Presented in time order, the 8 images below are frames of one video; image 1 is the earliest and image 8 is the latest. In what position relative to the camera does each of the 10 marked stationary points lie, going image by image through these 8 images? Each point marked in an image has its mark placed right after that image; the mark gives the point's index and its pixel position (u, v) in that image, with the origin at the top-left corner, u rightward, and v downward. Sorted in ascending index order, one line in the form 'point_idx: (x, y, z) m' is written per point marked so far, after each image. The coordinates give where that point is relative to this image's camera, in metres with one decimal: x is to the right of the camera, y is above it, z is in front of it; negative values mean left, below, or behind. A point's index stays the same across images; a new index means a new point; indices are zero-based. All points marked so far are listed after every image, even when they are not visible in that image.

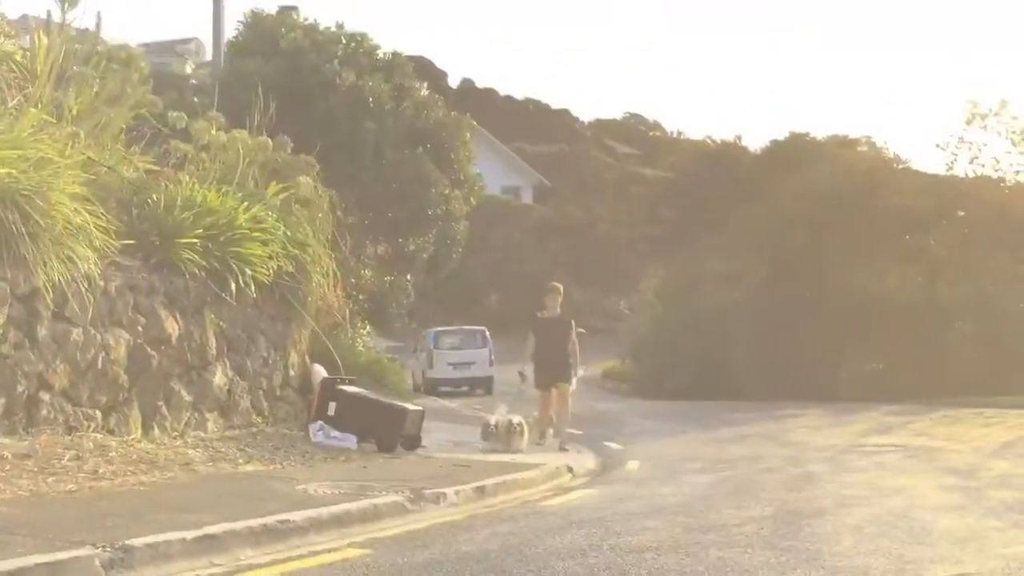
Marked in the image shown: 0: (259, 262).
0: (-2.6, +0.3, +11.1) m
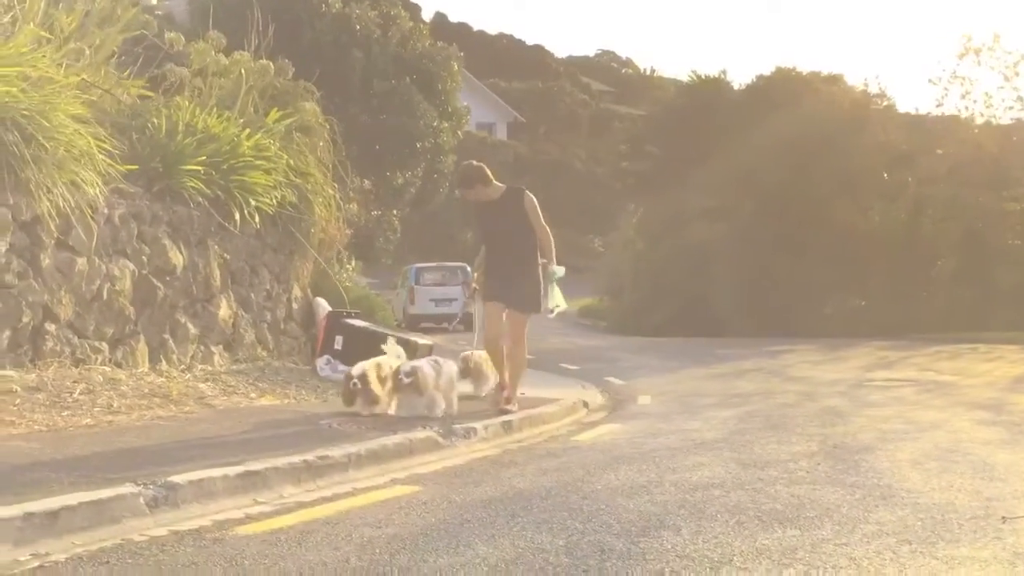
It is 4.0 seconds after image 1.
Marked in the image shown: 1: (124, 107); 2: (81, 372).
0: (-2.5, +1.0, +10.7) m
1: (-3.7, +1.7, +10.2) m
2: (-3.3, -0.6, +8.2) m
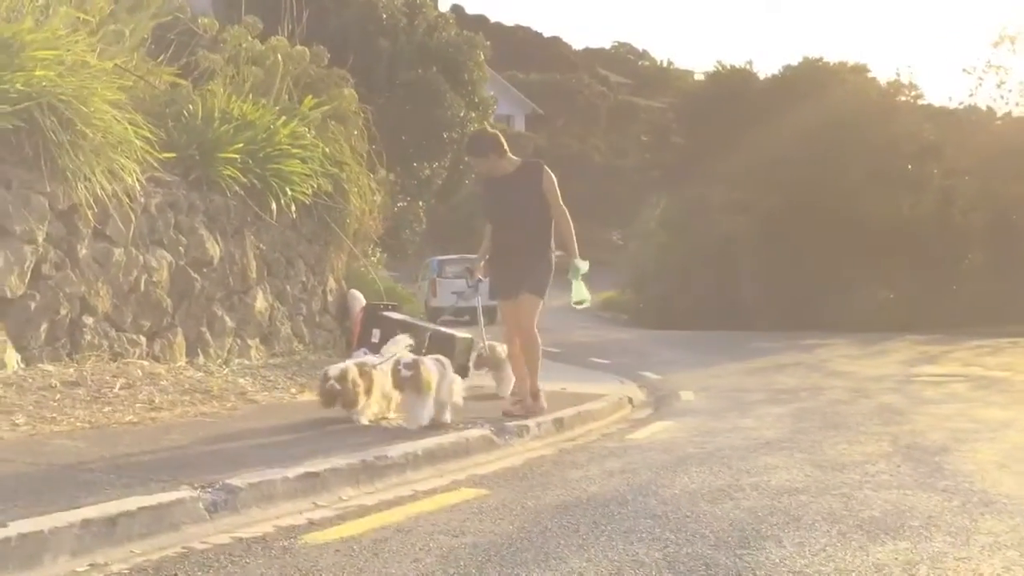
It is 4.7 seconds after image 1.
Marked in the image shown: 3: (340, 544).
0: (-2.1, +1.0, +10.4) m
1: (-3.3, +1.8, +9.9) m
2: (-2.9, -0.6, +8.0) m
3: (-0.6, -0.9, +4.0) m
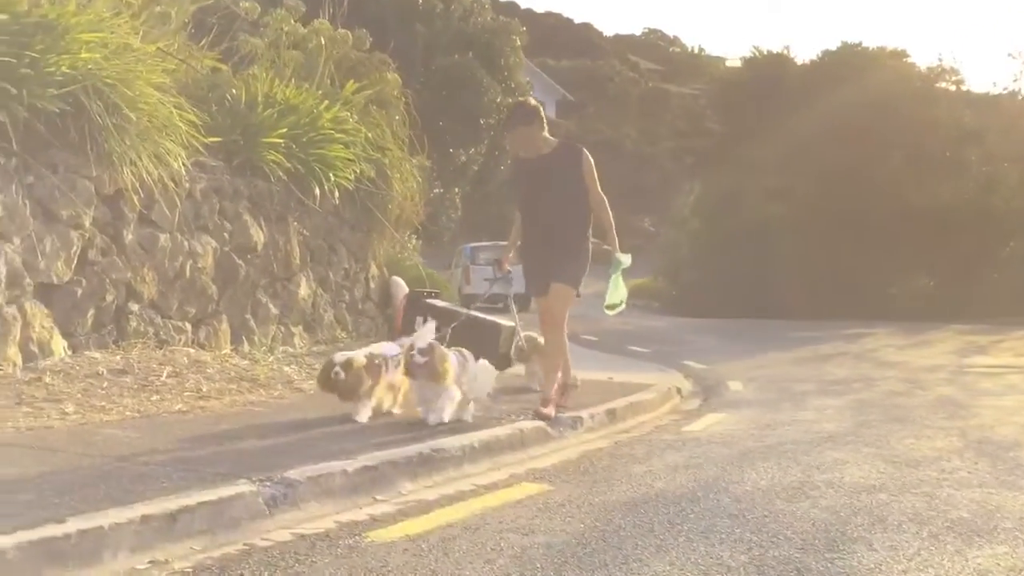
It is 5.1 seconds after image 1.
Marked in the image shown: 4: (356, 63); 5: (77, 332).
0: (-1.6, +1.2, +10.3) m
1: (-2.8, +1.9, +9.8) m
2: (-2.5, -0.5, +7.9) m
3: (-0.4, -0.9, +3.8) m
4: (-1.8, +2.5, +12.1) m
5: (-3.0, -0.3, +7.4) m
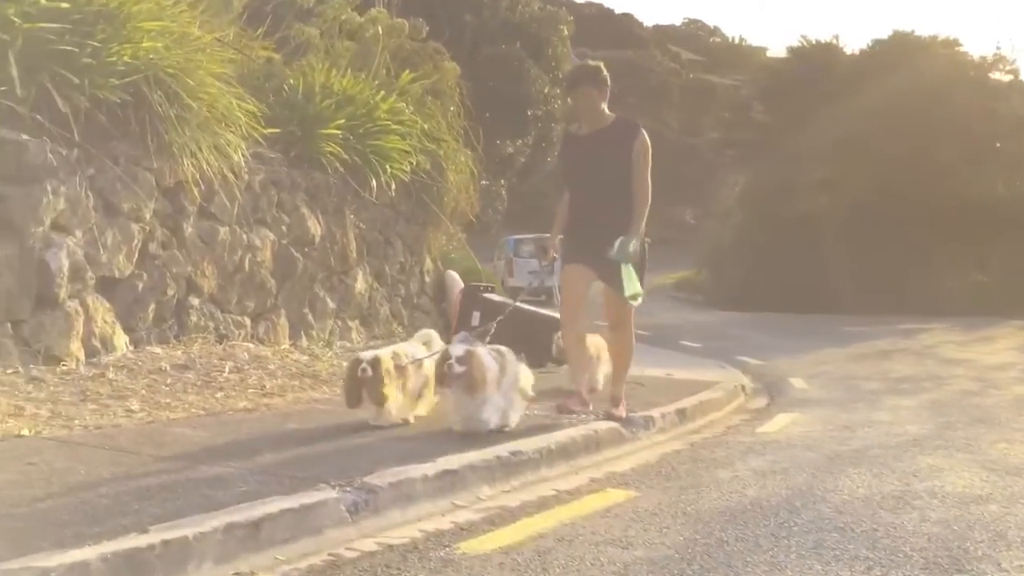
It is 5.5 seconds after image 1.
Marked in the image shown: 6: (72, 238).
0: (-1.1, +1.2, +10.1) m
1: (-2.3, +2.0, +9.7) m
2: (-2.1, -0.4, +7.7) m
3: (0.0, -0.9, +3.6) m
4: (-1.1, +2.6, +11.9) m
5: (-2.5, -0.3, +7.3) m
6: (-2.7, +0.3, +6.7) m
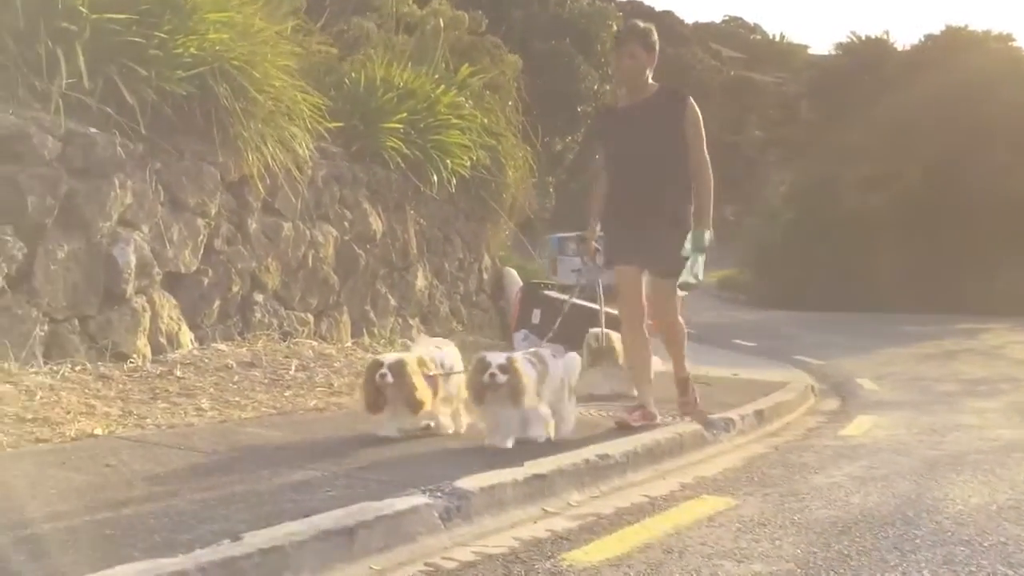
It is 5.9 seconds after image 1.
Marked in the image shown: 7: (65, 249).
0: (-0.5, +1.3, +9.9) m
1: (-1.7, +2.0, +9.5) m
2: (-1.6, -0.4, +7.6) m
3: (+0.3, -0.9, +3.4) m
4: (-0.5, +2.6, +11.7) m
5: (-2.0, -0.2, +7.1) m
6: (-2.3, +0.3, +6.6) m
7: (-2.5, +0.2, +6.1) m
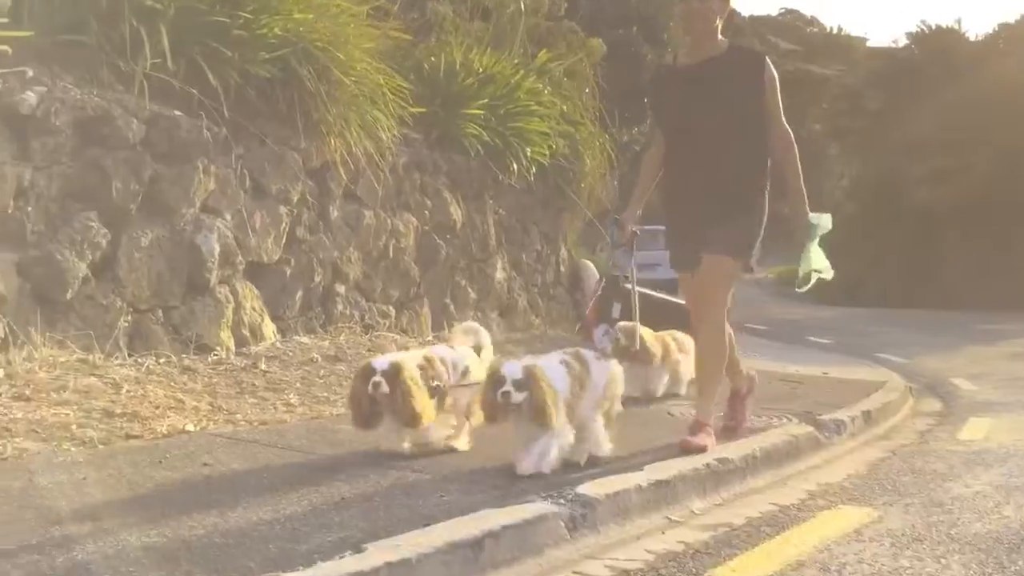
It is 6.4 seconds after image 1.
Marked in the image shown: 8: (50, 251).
0: (+0.3, +1.3, +9.6) m
1: (-1.0, +2.1, +9.2) m
2: (-1.0, -0.3, +7.3) m
3: (+0.7, -0.8, +3.0) m
4: (+0.4, +2.7, +11.4) m
5: (-1.5, -0.2, +6.9) m
6: (-1.7, +0.4, +6.3) m
7: (-2.0, +0.3, +5.9) m
8: (-2.3, +0.2, +5.4) m
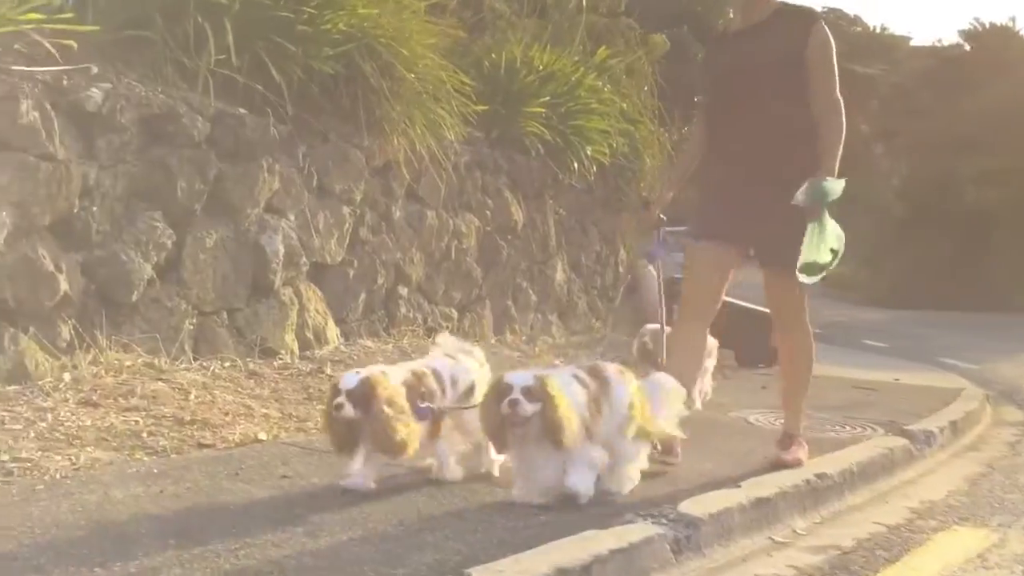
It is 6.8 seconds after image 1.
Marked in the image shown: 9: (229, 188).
0: (+0.8, +1.3, +9.3) m
1: (-0.5, +2.1, +9.0) m
2: (-0.5, -0.4, +7.1) m
3: (+1.0, -0.9, +2.8) m
4: (+1.0, +2.7, +11.2) m
5: (-1.0, -0.2, +6.7) m
6: (-1.3, +0.4, +6.2) m
7: (-1.6, +0.3, +5.7) m
8: (-1.9, +0.2, +5.2) m
9: (-1.5, +0.5, +5.8) m
